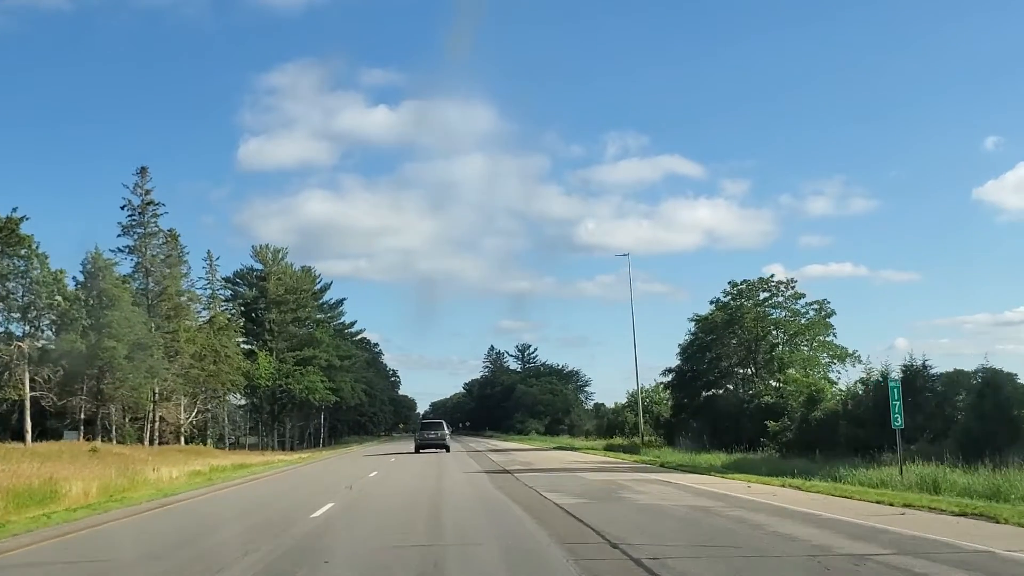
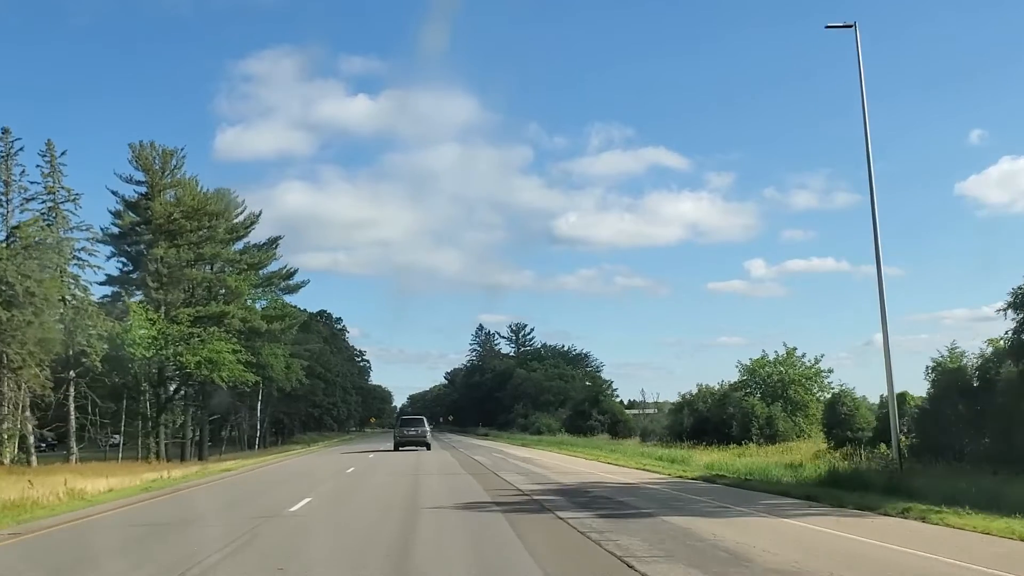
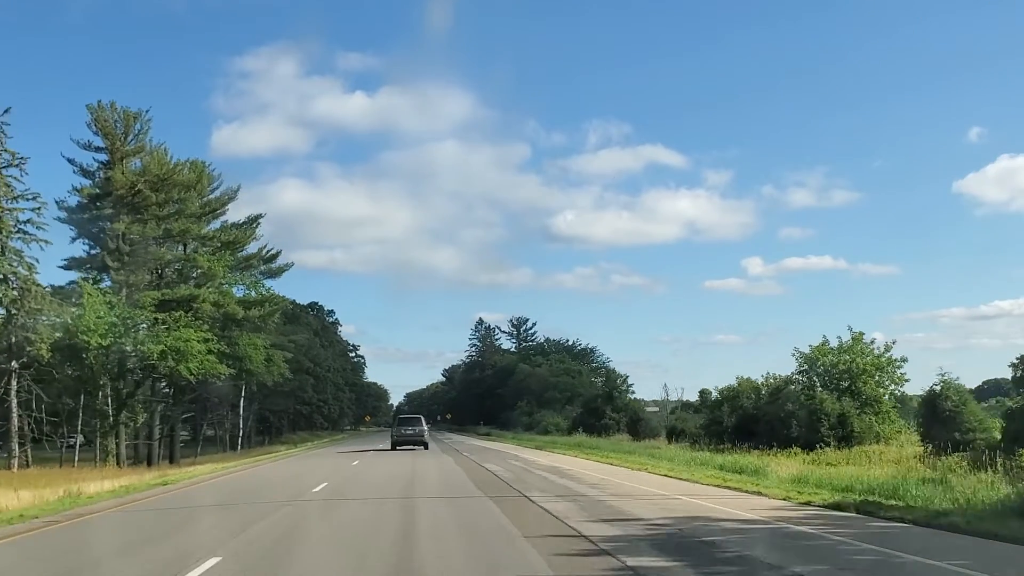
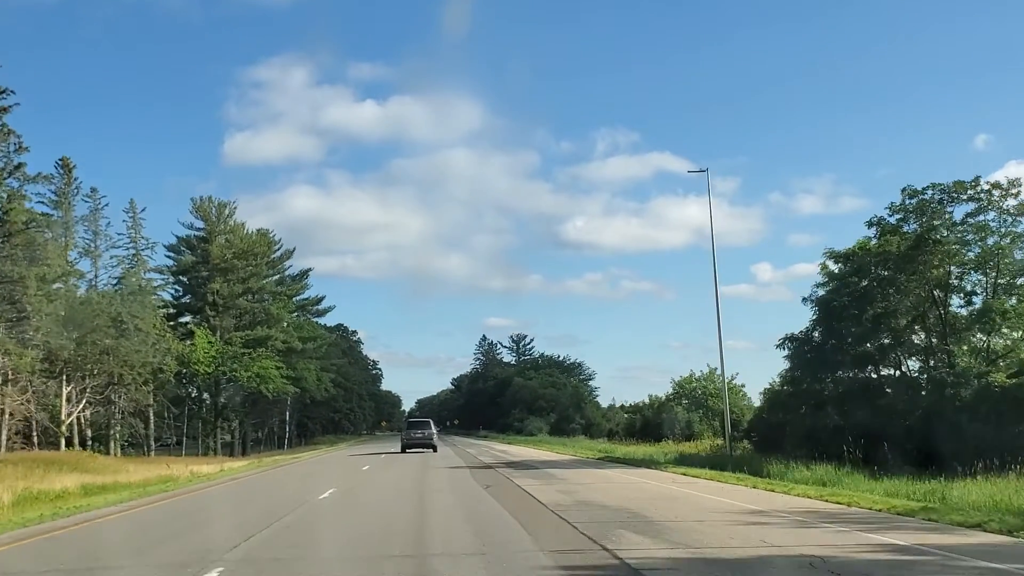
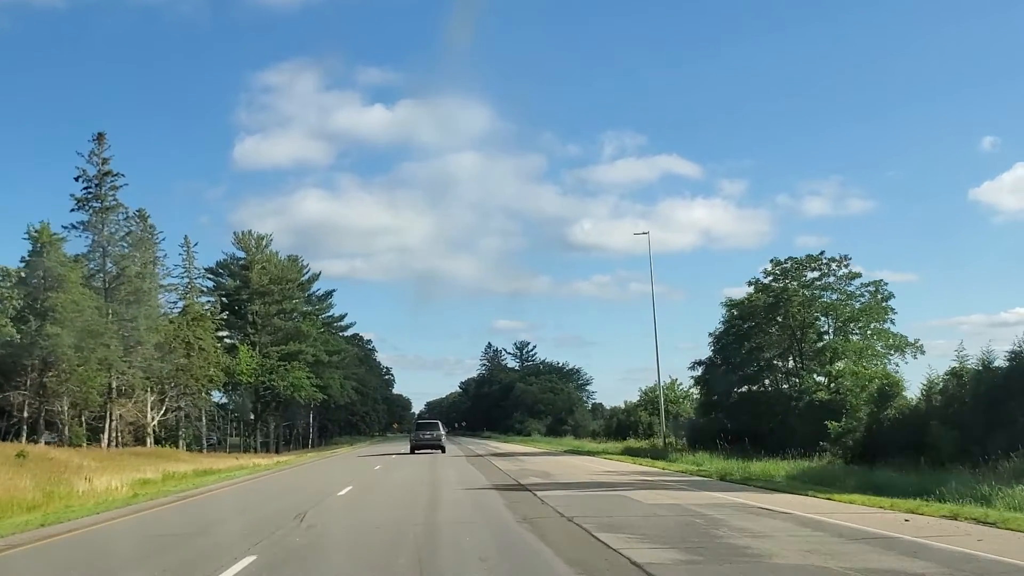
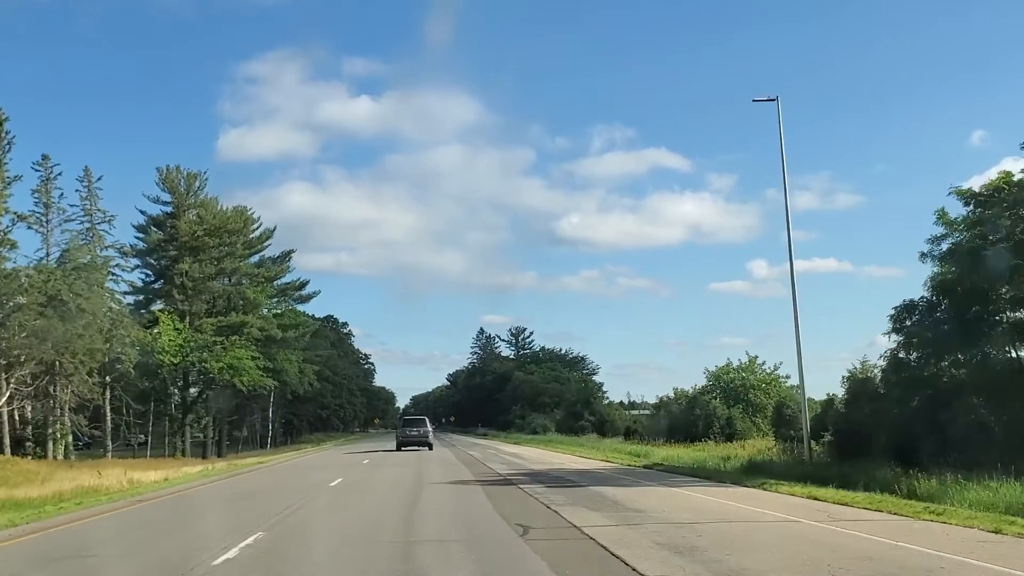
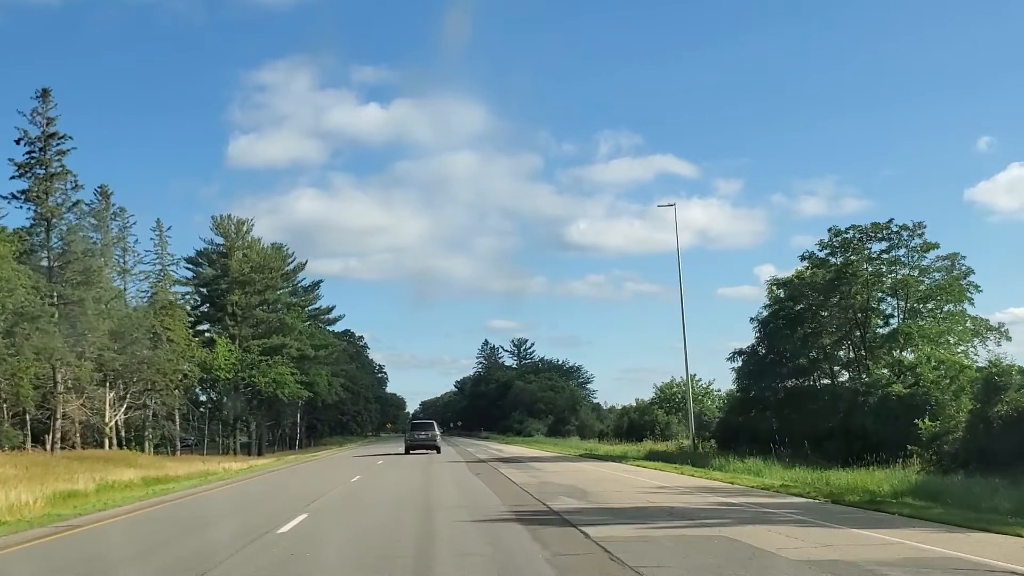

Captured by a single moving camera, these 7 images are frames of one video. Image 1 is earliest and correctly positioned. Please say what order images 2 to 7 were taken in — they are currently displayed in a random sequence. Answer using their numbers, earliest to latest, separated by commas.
5, 7, 4, 6, 2, 3
